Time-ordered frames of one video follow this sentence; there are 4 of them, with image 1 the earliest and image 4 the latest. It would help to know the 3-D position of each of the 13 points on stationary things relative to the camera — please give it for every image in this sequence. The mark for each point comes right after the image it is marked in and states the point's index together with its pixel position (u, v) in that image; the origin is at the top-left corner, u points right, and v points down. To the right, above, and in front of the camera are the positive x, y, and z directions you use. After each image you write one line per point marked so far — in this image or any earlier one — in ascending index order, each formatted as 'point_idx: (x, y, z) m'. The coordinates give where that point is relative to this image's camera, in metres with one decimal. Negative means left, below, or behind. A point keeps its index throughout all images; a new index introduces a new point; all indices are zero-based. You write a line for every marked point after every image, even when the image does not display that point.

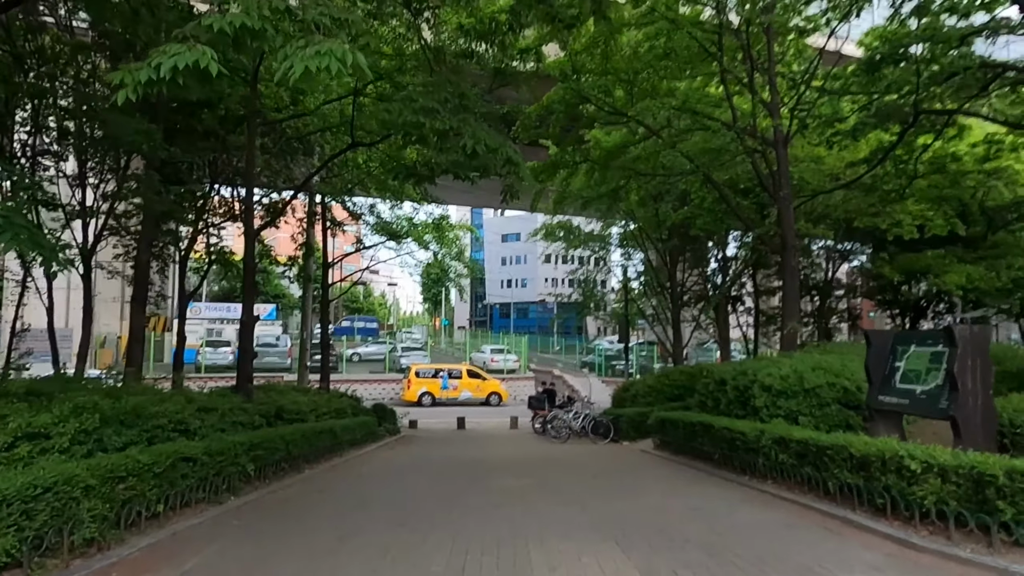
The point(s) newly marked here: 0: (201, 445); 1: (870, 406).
0: (-3.4, -1.7, +7.1) m
1: (+4.4, -1.4, +8.0) m
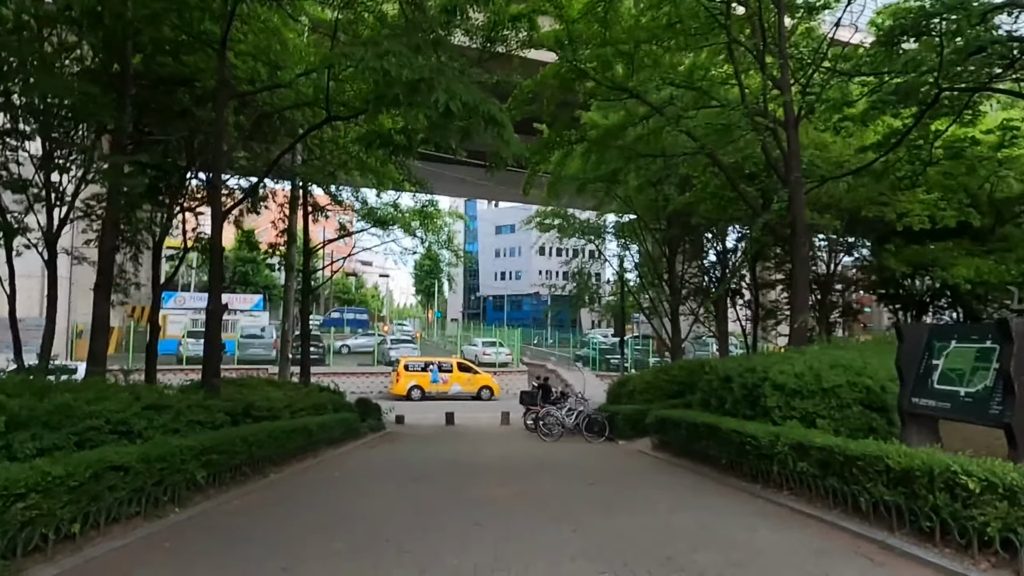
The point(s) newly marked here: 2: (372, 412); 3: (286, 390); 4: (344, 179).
0: (-3.5, -1.5, +6.2) m
1: (+4.2, -1.3, +7.1) m
2: (-3.9, -3.4, +18.3) m
3: (-4.8, -2.2, +14.1) m
4: (-4.4, +2.8, +17.1) m
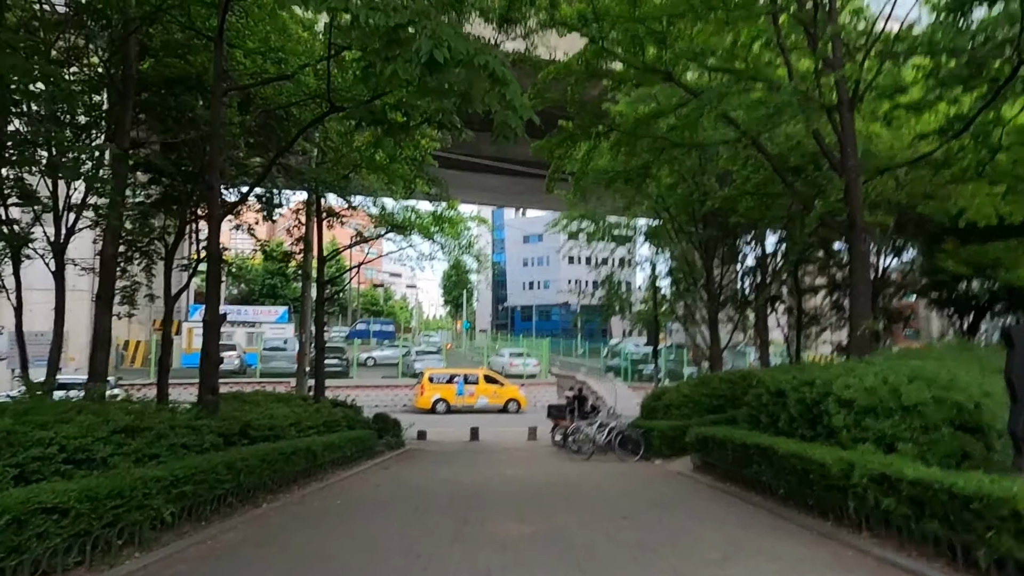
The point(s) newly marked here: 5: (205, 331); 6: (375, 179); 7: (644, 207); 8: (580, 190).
0: (-3.4, -1.6, +5.2) m
1: (+4.4, -1.3, +5.7) m
2: (-3.2, -3.7, +17.3) m
3: (-4.3, -2.4, +13.2) m
4: (-3.8, +2.6, +16.2) m
5: (-5.0, -0.7, +10.7) m
6: (-3.4, +2.7, +16.3) m
7: (+3.7, +2.3, +18.6) m
8: (+1.5, +2.2, +14.9) m
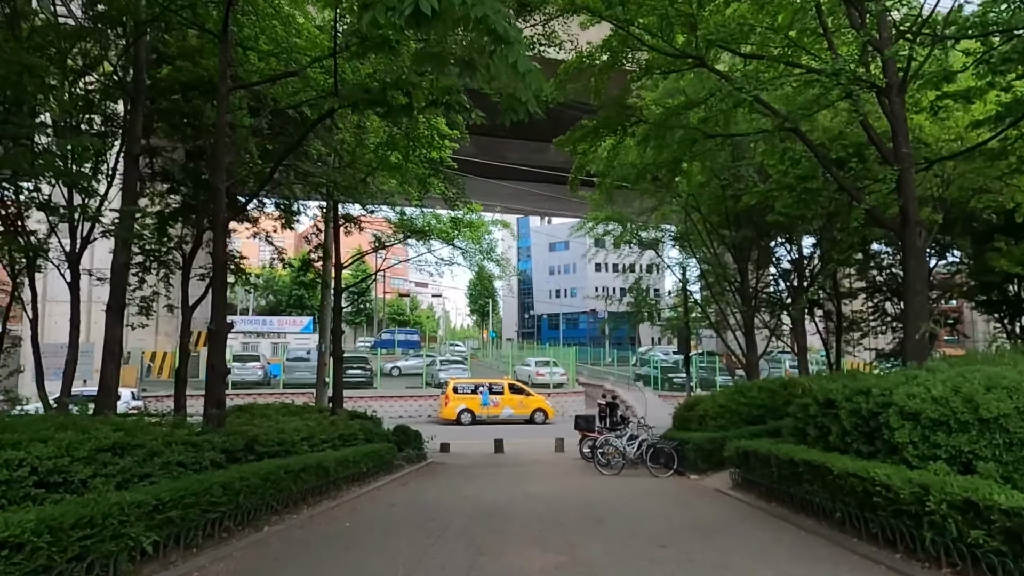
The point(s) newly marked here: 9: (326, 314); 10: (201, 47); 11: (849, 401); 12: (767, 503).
0: (-3.3, -1.6, +4.6) m
1: (+4.5, -1.2, +4.8) m
2: (-2.6, -3.9, +16.6) m
3: (-3.9, -2.5, +12.6) m
4: (-3.3, +2.4, +15.7) m
5: (-4.6, -0.8, +10.2) m
6: (-2.9, +2.5, +15.8) m
7: (+4.3, +2.1, +17.7) m
8: (+2.0, +2.1, +14.2) m
9: (-5.5, -0.8, +19.6) m
10: (-6.9, +5.3, +14.5) m
11: (+4.0, -1.4, +8.0) m
12: (+3.6, -3.0, +9.3) m
